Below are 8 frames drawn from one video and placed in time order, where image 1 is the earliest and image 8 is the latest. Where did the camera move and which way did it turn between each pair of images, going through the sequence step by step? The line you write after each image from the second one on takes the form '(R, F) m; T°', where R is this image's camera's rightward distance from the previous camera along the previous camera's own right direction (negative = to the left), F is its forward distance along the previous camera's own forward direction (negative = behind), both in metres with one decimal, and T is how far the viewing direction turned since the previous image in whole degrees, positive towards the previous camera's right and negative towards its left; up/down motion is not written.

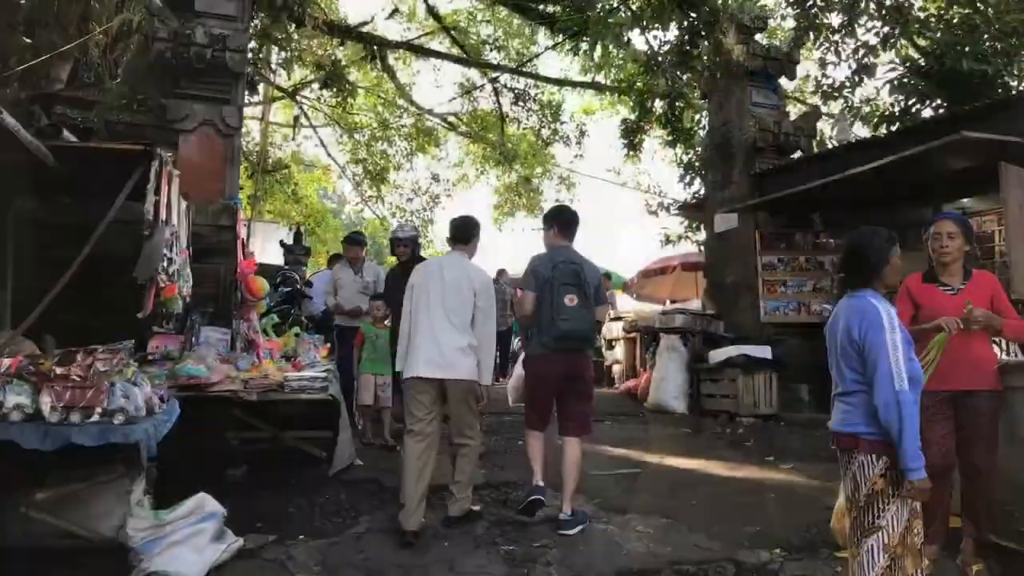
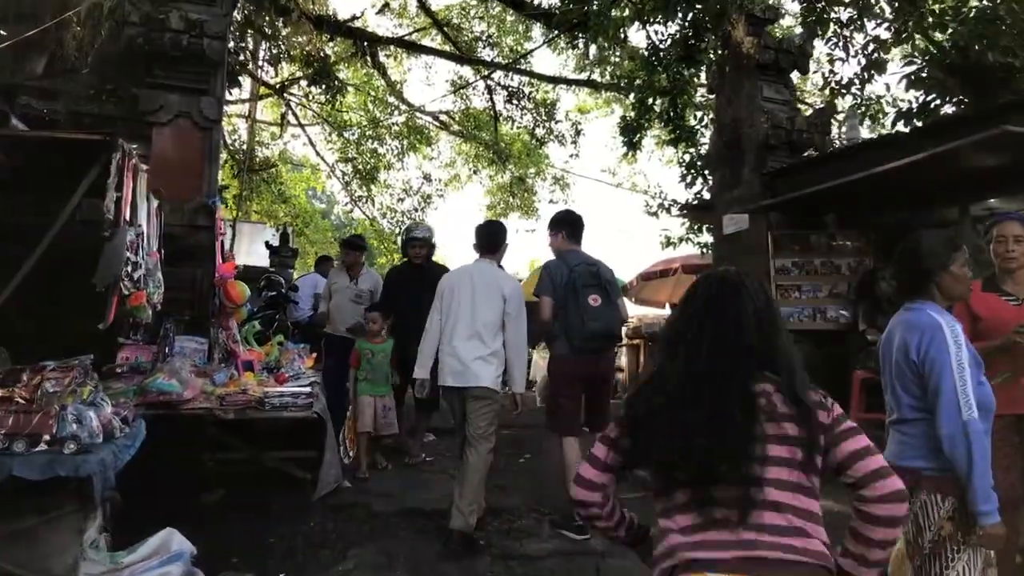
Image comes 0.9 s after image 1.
(-0.1, +0.5) m; +1°
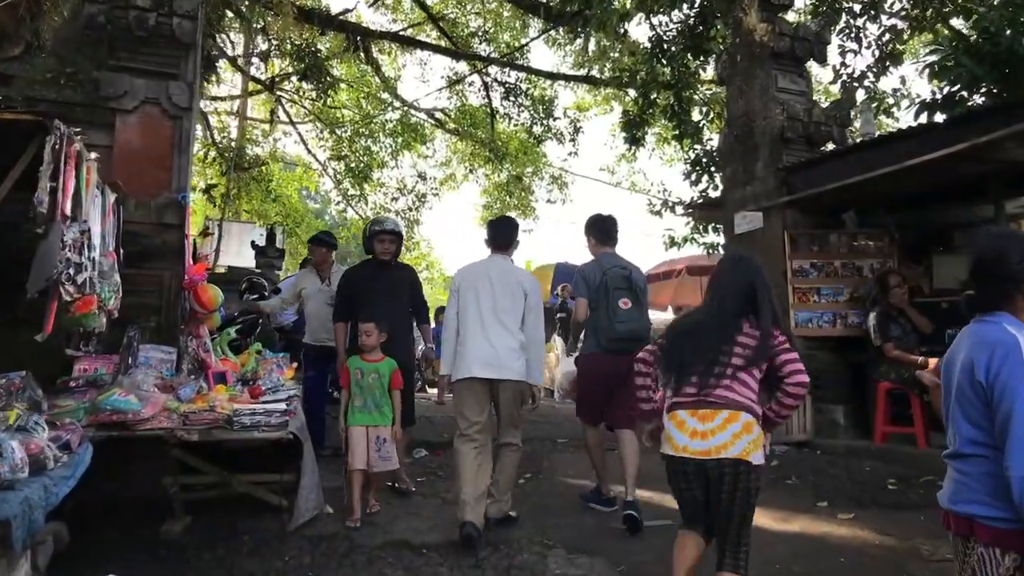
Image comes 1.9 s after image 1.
(0.0, +0.5) m; 0°
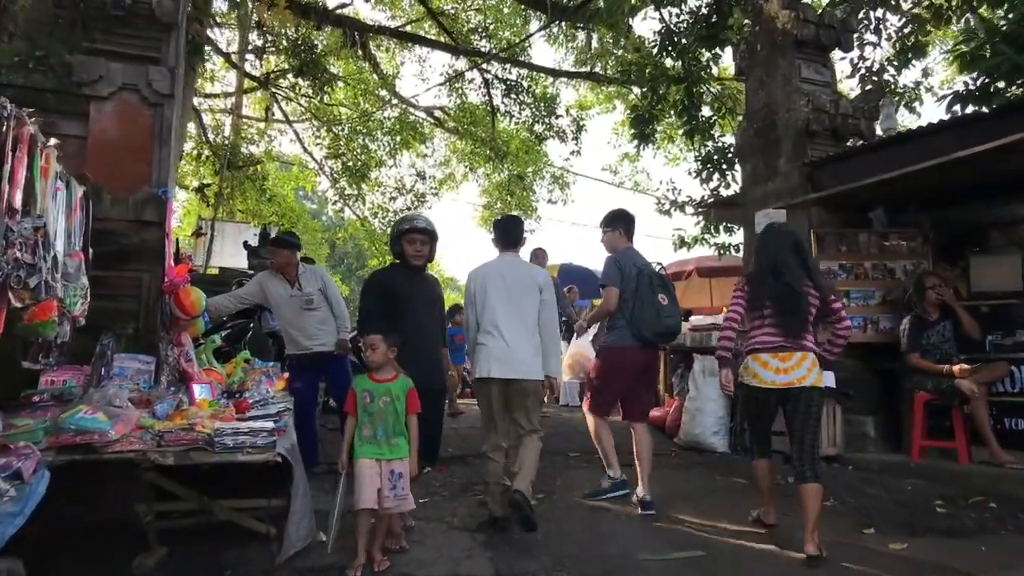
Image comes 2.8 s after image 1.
(-0.1, +0.5) m; 0°
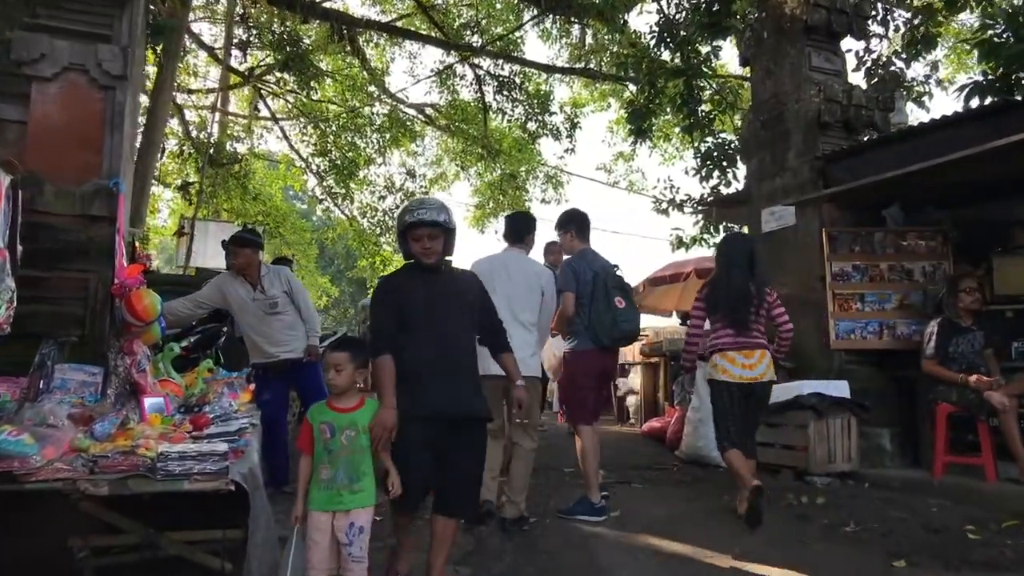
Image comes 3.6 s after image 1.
(0.0, +0.5) m; 0°
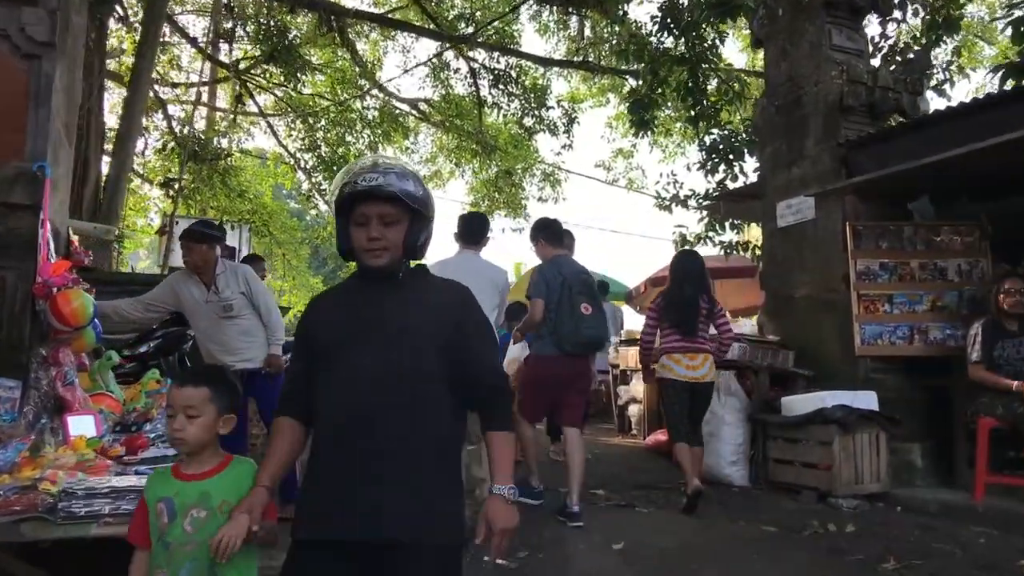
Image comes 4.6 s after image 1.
(0.0, +0.6) m; 0°
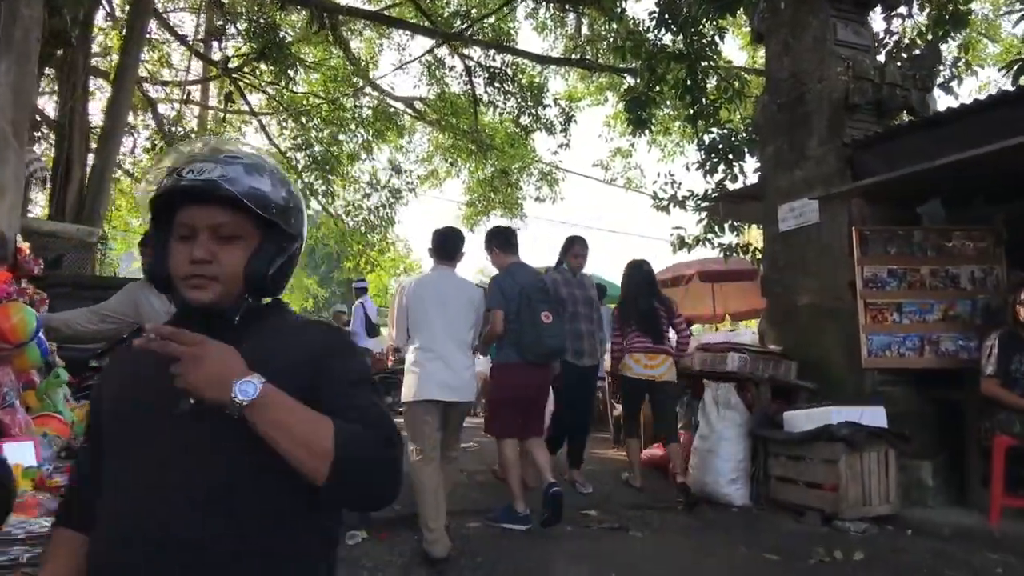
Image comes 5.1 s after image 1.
(+0.1, +0.3) m; 0°
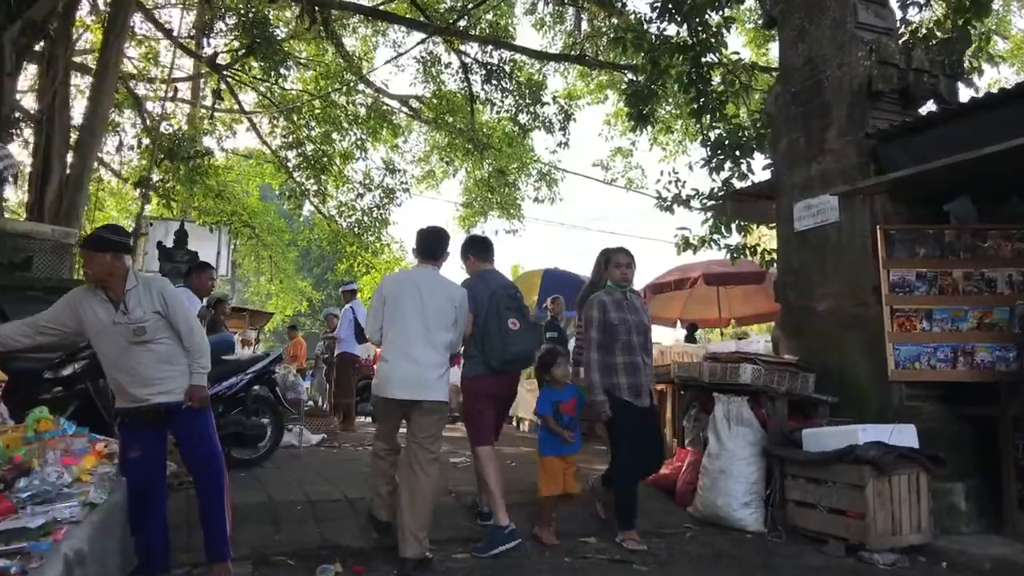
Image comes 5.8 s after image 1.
(0.0, +0.5) m; 0°
